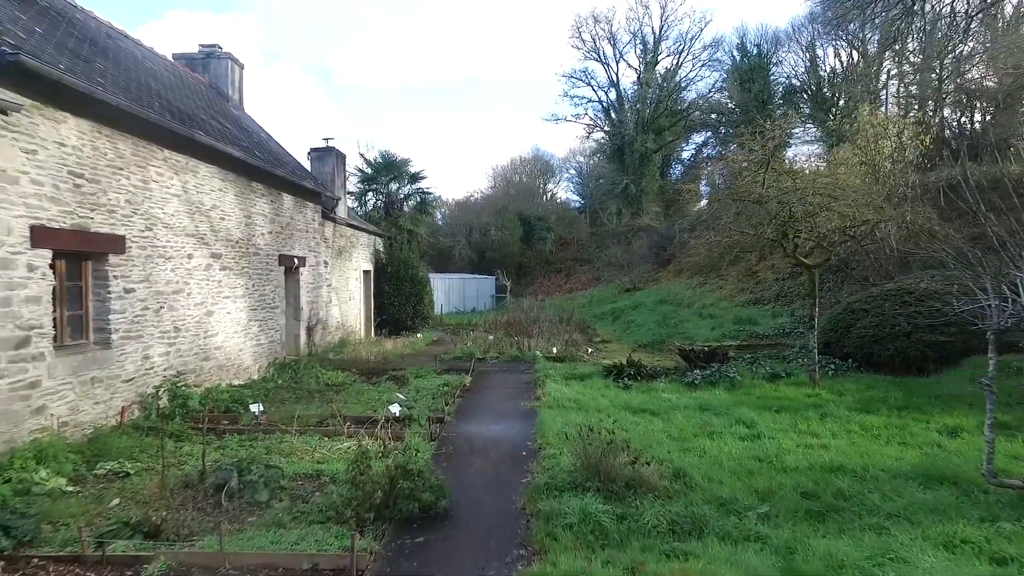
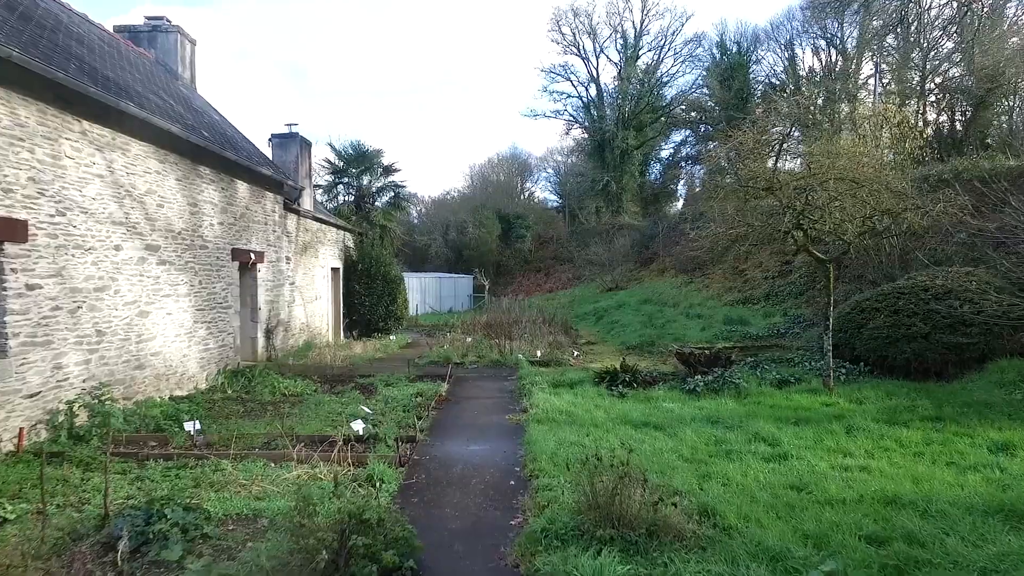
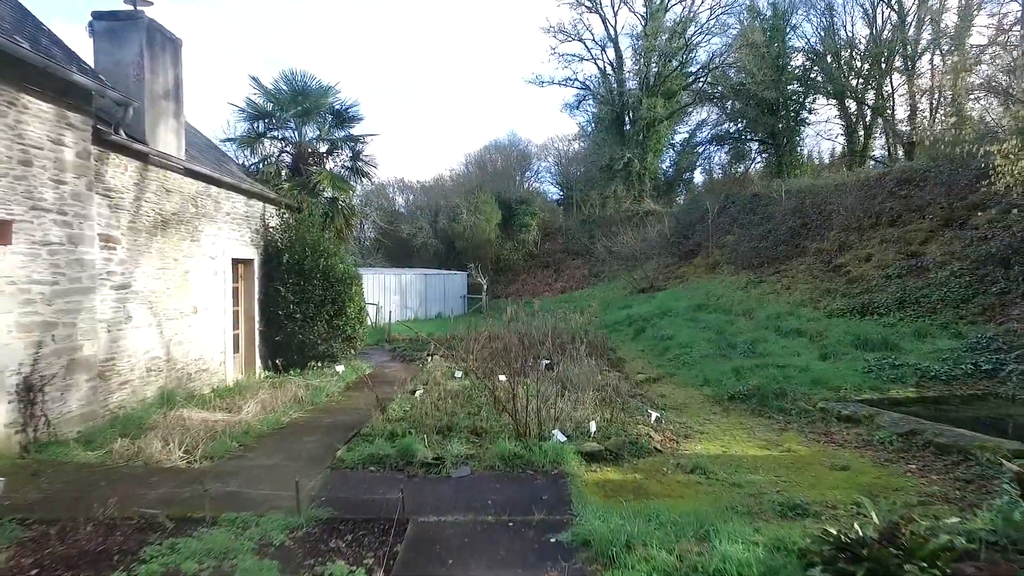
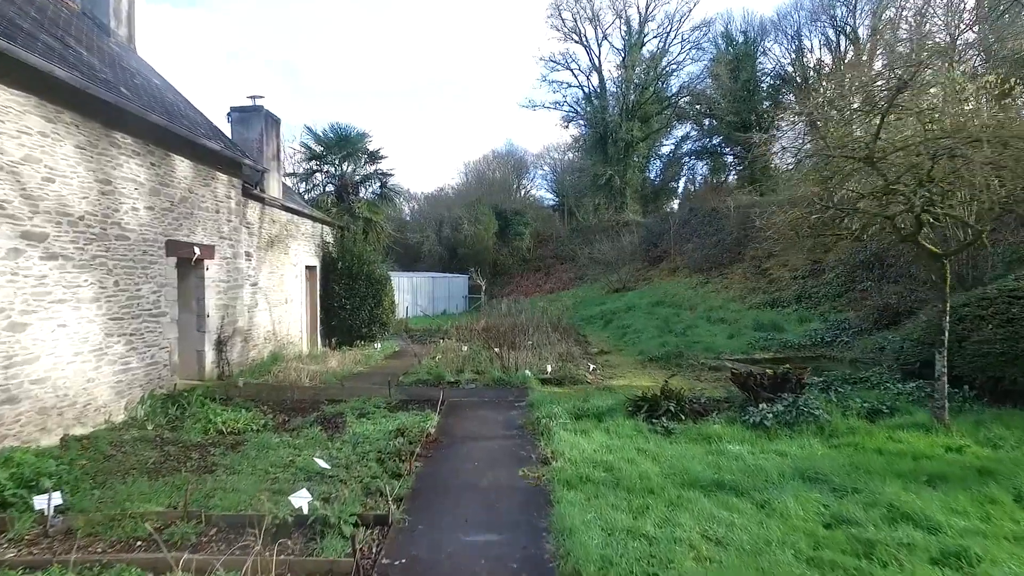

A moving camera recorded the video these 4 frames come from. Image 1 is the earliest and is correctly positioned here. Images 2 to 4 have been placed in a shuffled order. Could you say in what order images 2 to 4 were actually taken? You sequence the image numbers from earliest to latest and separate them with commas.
2, 4, 3
